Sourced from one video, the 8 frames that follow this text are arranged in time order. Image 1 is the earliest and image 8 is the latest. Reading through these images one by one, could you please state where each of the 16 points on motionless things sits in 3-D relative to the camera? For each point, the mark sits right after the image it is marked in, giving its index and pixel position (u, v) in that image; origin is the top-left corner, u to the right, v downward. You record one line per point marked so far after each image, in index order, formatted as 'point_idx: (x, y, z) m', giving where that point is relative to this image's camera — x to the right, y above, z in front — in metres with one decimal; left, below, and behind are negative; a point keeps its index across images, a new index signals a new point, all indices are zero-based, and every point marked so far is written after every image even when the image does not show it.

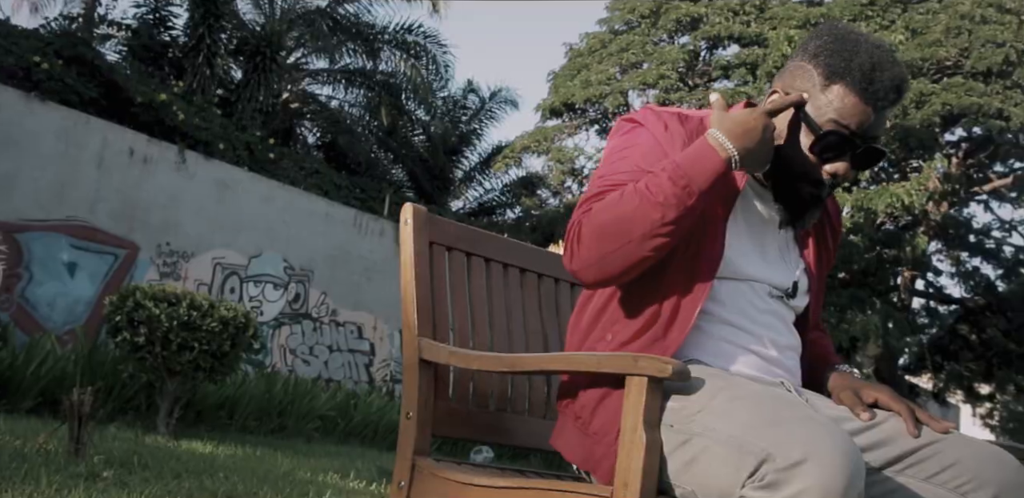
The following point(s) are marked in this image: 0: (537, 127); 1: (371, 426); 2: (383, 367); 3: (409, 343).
0: (+0.5, +2.2, +19.1) m
1: (-1.3, -1.6, +9.6) m
2: (-1.9, -1.7, +15.0) m
3: (-0.2, -0.2, +2.0) m
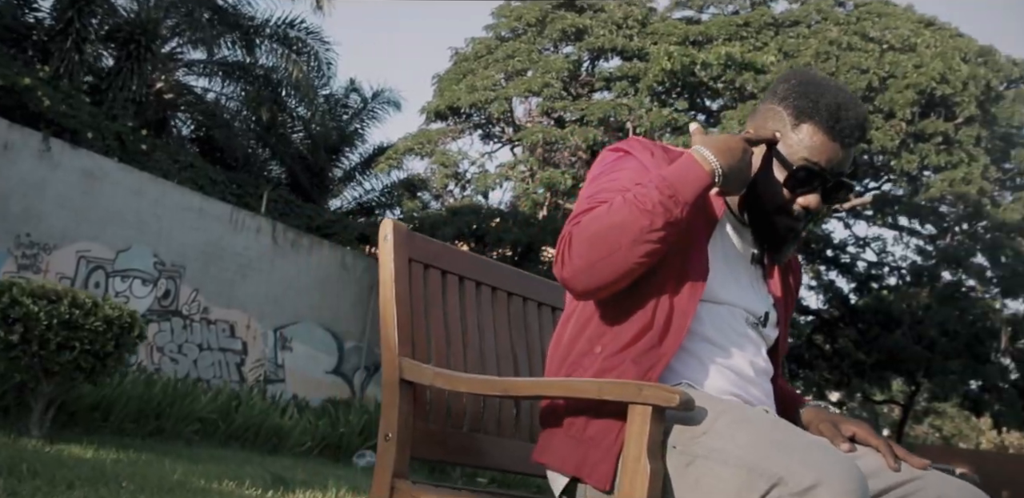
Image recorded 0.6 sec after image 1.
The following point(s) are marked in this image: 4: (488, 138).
0: (-1.7, +2.2, +19.1) m
1: (-2.3, -1.6, +9.4) m
2: (-3.6, -1.7, +14.7) m
3: (-0.2, -0.2, +2.0) m
4: (-0.5, +2.0, +19.1) m
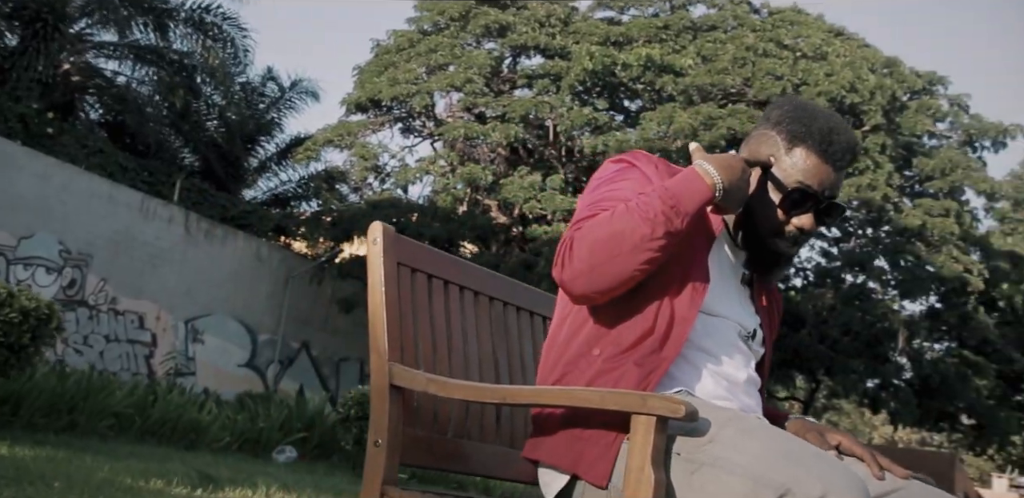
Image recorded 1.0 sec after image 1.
0: (-3.1, +2.3, +18.9) m
1: (-3.0, -1.5, +9.2) m
2: (-4.7, -1.5, +14.3) m
3: (-0.3, -0.2, +2.0) m
4: (-1.9, +2.1, +19.0) m
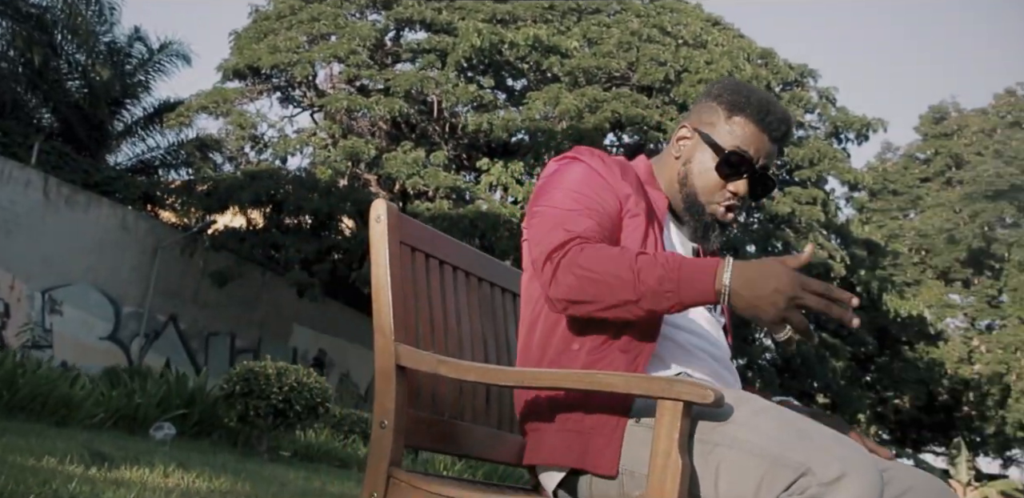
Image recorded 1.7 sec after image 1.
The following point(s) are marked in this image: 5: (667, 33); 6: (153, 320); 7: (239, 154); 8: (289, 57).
0: (-5.2, +2.8, +18.3) m
1: (-4.0, -1.3, +8.7) m
2: (-6.3, -1.1, +13.6) m
3: (-0.3, -0.2, +2.0) m
4: (-4.0, +2.6, +18.5) m
5: (+2.7, +3.7, +17.7) m
6: (-5.4, -1.1, +15.5) m
7: (-4.8, +1.6, +18.0) m
8: (-3.8, +3.3, +17.8) m
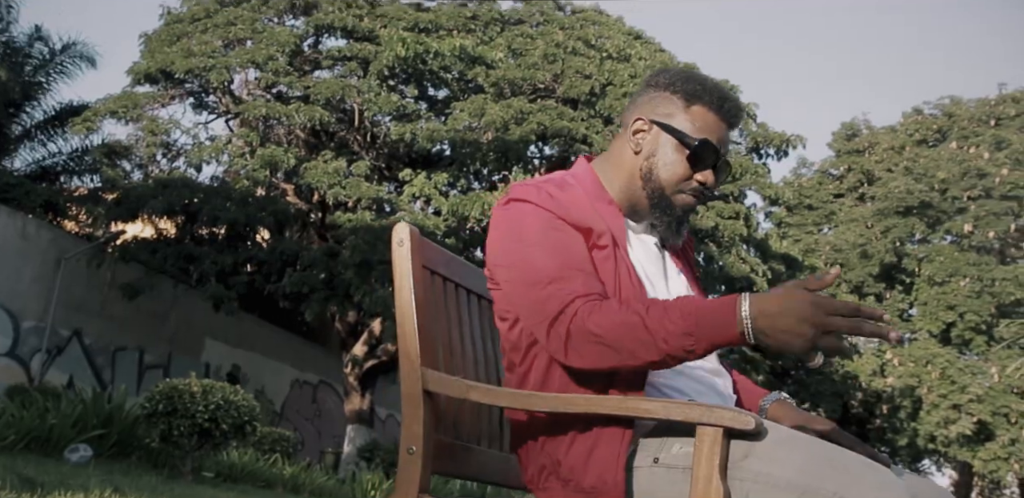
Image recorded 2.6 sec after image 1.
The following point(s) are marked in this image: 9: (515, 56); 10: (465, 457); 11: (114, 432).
0: (-6.5, +2.6, +17.5) m
1: (-4.5, -1.3, +8.1) m
2: (-7.2, -1.2, +12.7) m
3: (-0.2, -0.2, +1.7) m
4: (-5.4, +2.4, +17.9) m
5: (+1.4, +3.5, +17.7) m
6: (-6.4, -1.2, +14.7) m
7: (-6.0, +1.4, +17.3) m
8: (-5.1, +3.1, +17.2) m
9: (0.0, +3.3, +17.5) m
10: (-0.1, -0.4, +1.8) m
11: (-3.4, -1.6, +8.8) m
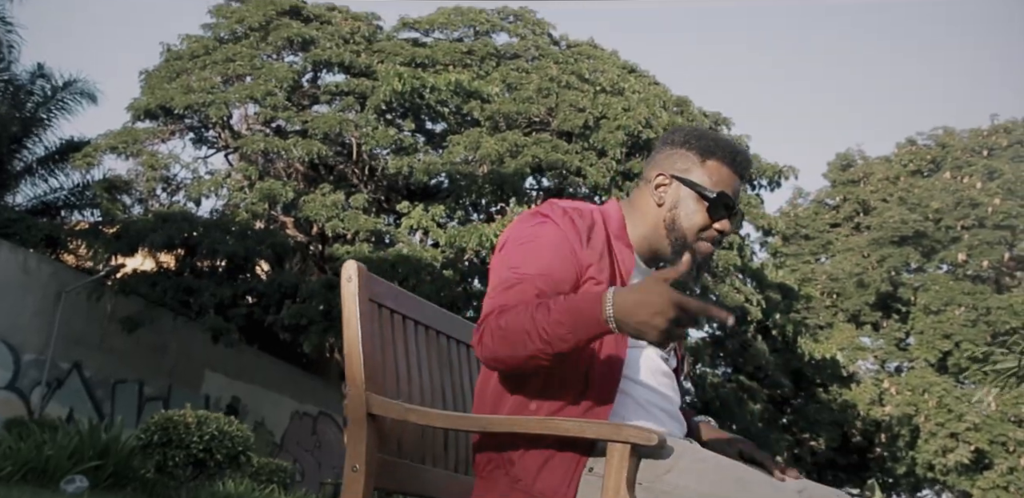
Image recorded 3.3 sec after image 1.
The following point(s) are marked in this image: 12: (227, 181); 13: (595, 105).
0: (-6.6, +2.0, +17.8) m
1: (-4.5, -1.6, +8.2) m
2: (-7.3, -1.6, +12.9) m
3: (-0.3, -0.3, +1.8) m
4: (-5.4, +1.9, +18.1) m
5: (+1.3, +2.9, +17.9) m
6: (-6.5, -1.7, +14.8) m
7: (-6.1, +0.9, +17.5) m
8: (-5.2, +2.5, +17.4) m
9: (0.0, +2.7, +17.7) m
10: (-0.2, -0.4, +2.0) m
11: (-3.5, -1.8, +8.9) m
12: (-4.7, +1.1, +17.2) m
13: (+1.4, +2.4, +17.0) m
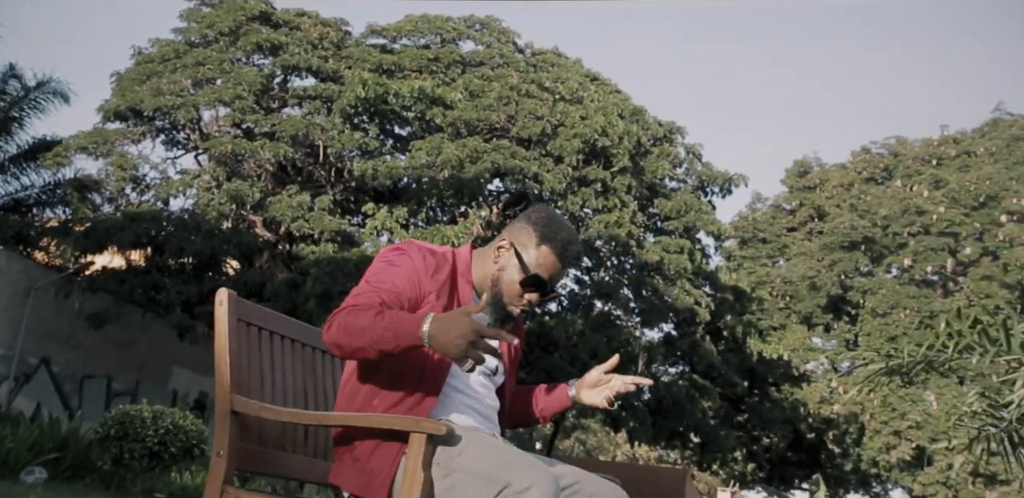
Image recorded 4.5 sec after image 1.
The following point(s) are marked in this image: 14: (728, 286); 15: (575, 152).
0: (-7.3, +2.1, +18.2) m
1: (-5.1, -1.6, +8.7) m
2: (-7.9, -1.6, +13.3) m
3: (-0.7, -0.3, +2.4) m
4: (-6.1, +1.9, +18.6) m
5: (+0.6, +2.9, +18.5) m
6: (-7.2, -1.7, +15.3) m
7: (-6.8, +0.9, +17.9) m
8: (-5.8, +2.6, +17.9) m
9: (-0.7, +2.7, +18.3) m
10: (-0.6, -0.5, +2.6) m
11: (-4.0, -1.9, +9.4) m
12: (-5.4, +1.2, +17.7) m
13: (+0.7, +2.3, +17.6) m
14: (+4.0, -0.7, +19.2) m
15: (+1.0, +1.6, +17.0) m
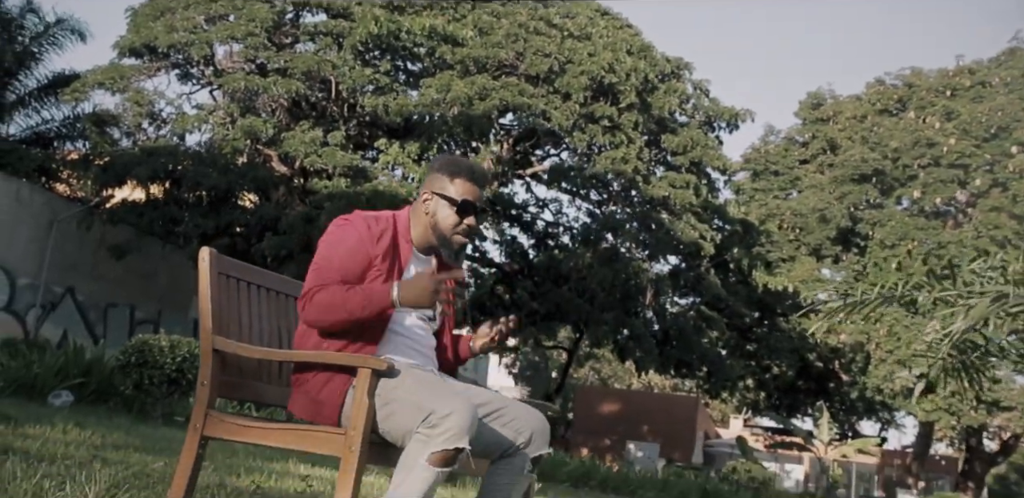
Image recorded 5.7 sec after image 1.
0: (-7.1, +3.3, +18.5) m
1: (-5.1, -1.1, +9.2) m
2: (-7.8, -0.8, +13.9) m
3: (-0.8, -0.2, +2.7) m
4: (-5.9, +3.1, +18.9) m
5: (+0.8, +4.1, +18.6) m
6: (-7.0, -0.7, +15.8) m
7: (-6.6, +2.1, +18.3) m
8: (-5.7, +3.7, +18.1) m
9: (-0.5, +3.9, +18.4) m
10: (-0.7, -0.4, +2.9) m
11: (-4.0, -1.3, +9.9) m
12: (-5.2, +2.3, +18.0) m
13: (+0.9, +3.5, +17.8) m
14: (+4.2, +0.5, +19.4) m
15: (+1.2, +2.7, +17.1) m
